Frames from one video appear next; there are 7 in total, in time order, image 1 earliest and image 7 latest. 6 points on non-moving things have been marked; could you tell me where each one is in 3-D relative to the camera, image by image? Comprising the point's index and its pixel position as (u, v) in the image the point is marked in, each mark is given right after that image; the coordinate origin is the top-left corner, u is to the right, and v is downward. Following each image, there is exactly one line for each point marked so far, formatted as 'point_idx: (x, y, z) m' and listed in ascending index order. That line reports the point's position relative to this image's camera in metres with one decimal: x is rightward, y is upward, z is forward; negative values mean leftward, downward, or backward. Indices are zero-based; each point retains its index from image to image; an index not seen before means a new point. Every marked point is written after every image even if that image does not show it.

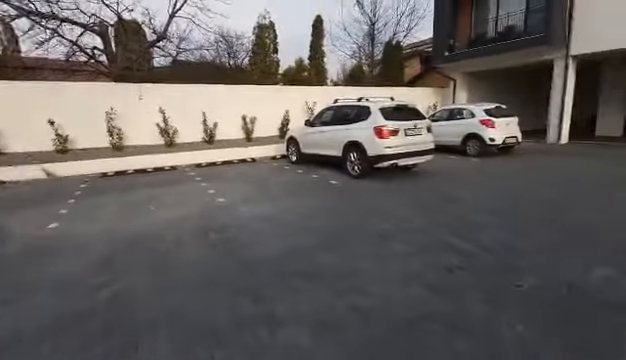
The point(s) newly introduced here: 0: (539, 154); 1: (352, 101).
0: (+8.1, +0.9, +11.6) m
1: (+1.0, +2.1, +8.4) m
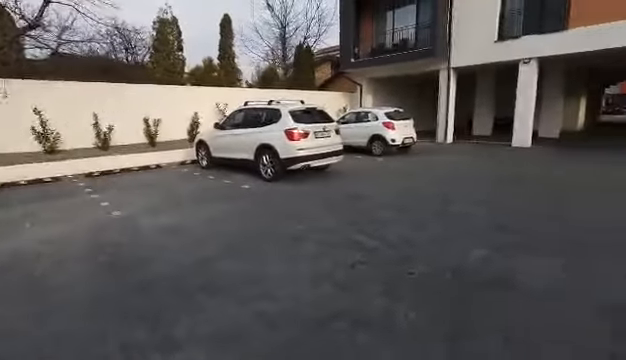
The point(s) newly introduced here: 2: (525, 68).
0: (+4.8, +1.1, +13.2) m
1: (-1.3, +2.0, +8.4) m
2: (+8.8, +4.6, +13.1) m
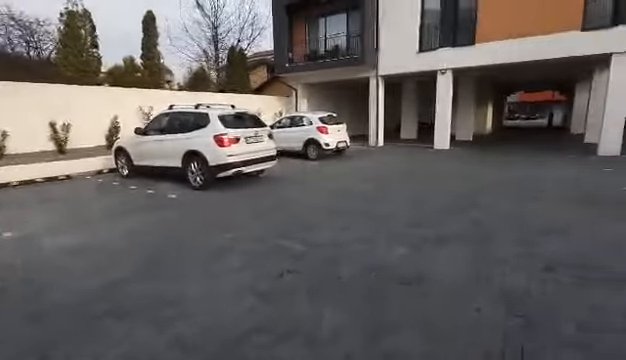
0: (+2.1, +1.0, +13.8) m
1: (-3.1, +1.8, +7.9) m
2: (+5.9, +4.7, +14.5) m
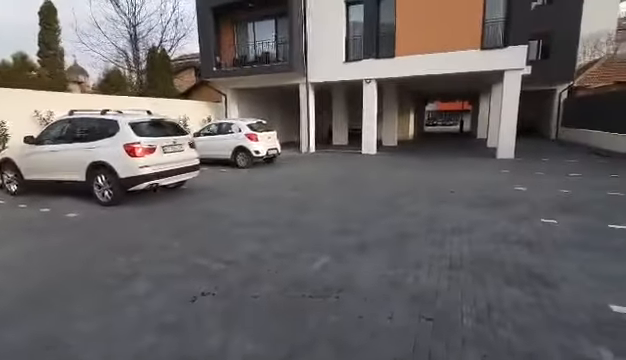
0: (-0.8, +0.7, +13.8) m
1: (-4.8, +1.5, +7.1) m
2: (+2.6, +4.5, +15.3) m
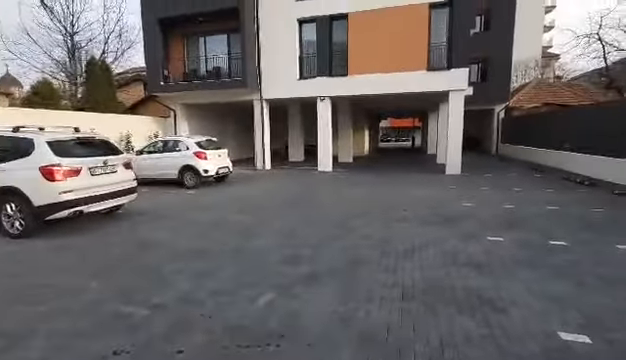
0: (-2.7, -0.1, +13.2) m
1: (-5.9, +0.9, +6.1) m
2: (+0.4, +3.6, +15.3) m
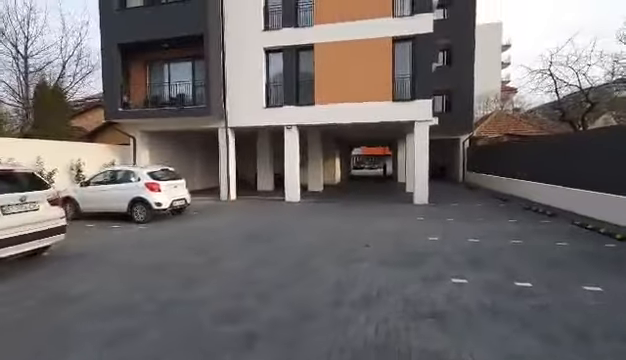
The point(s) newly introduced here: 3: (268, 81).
0: (-4.1, -1.3, +12.4) m
1: (-6.7, +0.3, +5.2) m
2: (-1.1, +2.2, +15.0) m
3: (-2.2, +4.7, +15.2) m
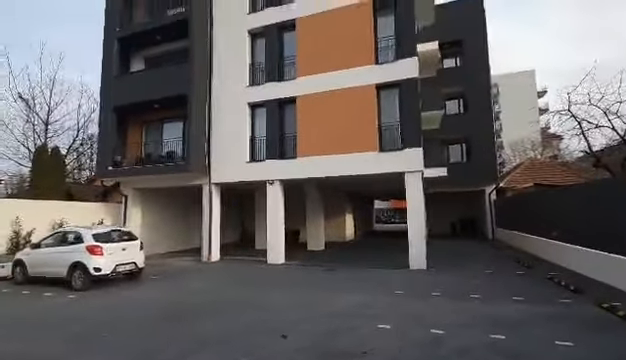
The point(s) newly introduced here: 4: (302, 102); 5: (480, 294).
0: (-5.1, -3.5, +11.2) m
1: (-8.6, -0.8, +4.7) m
2: (-1.8, -0.3, +14.0) m
3: (-2.8, +2.1, +14.7) m
4: (-0.5, +3.4, +13.8) m
5: (+4.2, -2.8, +8.0) m
